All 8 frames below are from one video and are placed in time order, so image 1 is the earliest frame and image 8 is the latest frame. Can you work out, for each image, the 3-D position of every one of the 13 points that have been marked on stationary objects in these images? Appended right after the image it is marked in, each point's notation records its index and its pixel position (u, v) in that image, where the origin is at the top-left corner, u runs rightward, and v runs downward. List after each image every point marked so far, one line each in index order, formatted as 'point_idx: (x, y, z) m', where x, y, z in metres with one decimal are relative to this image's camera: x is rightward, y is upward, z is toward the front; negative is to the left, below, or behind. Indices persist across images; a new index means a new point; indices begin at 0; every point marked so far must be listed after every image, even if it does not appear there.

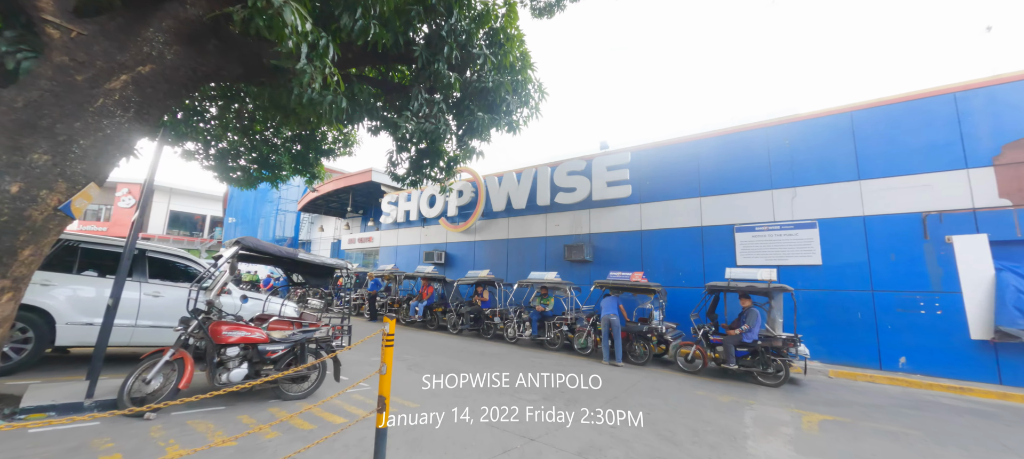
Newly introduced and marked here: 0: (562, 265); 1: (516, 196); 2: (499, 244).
0: (+1.7, -1.2, +11.7) m
1: (+0.1, +1.1, +12.3) m
2: (-0.5, -0.6, +12.9) m
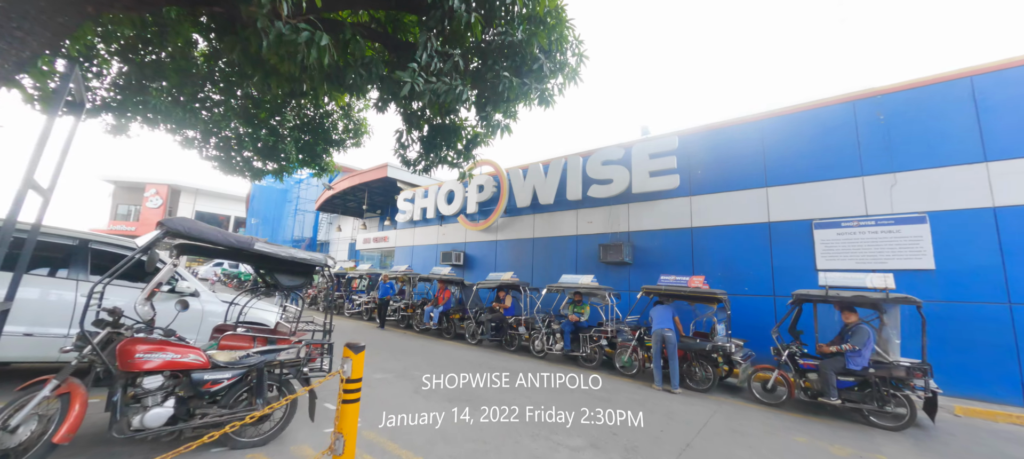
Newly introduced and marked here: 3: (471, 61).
0: (+2.5, -1.1, +10.3) m
1: (+1.0, +1.2, +11.0) m
2: (+0.4, -0.5, +11.6) m
3: (-0.6, +2.6, +5.3) m
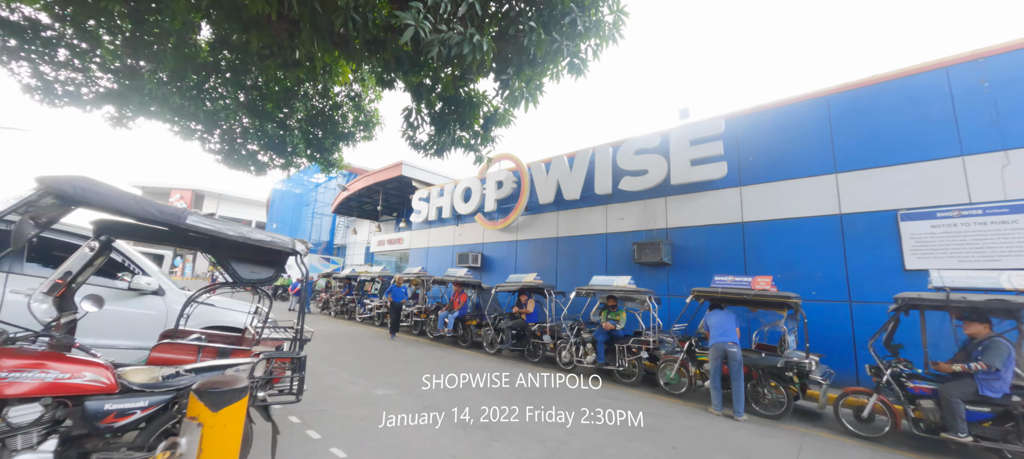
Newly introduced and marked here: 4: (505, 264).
0: (+3.1, -1.0, +9.1) m
1: (+1.6, +1.3, +10.0) m
2: (+1.1, -0.5, +10.6) m
3: (-0.3, +2.7, +4.5) m
4: (-0.2, -1.1, +11.4) m
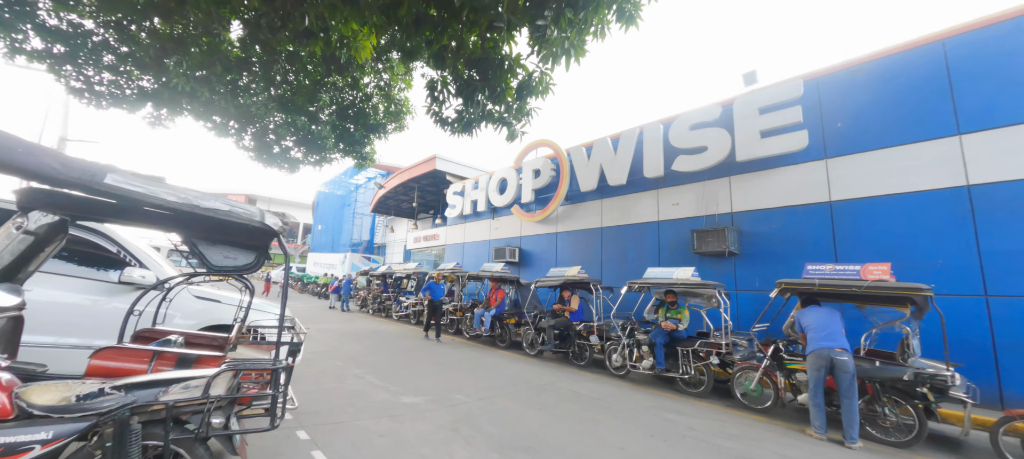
0: (+4.0, -0.7, +8.0) m
1: (+2.6, +1.6, +9.0) m
2: (+2.2, -0.2, +9.7) m
3: (+0.1, +3.0, +3.7) m
4: (+1.0, -0.9, +10.6) m
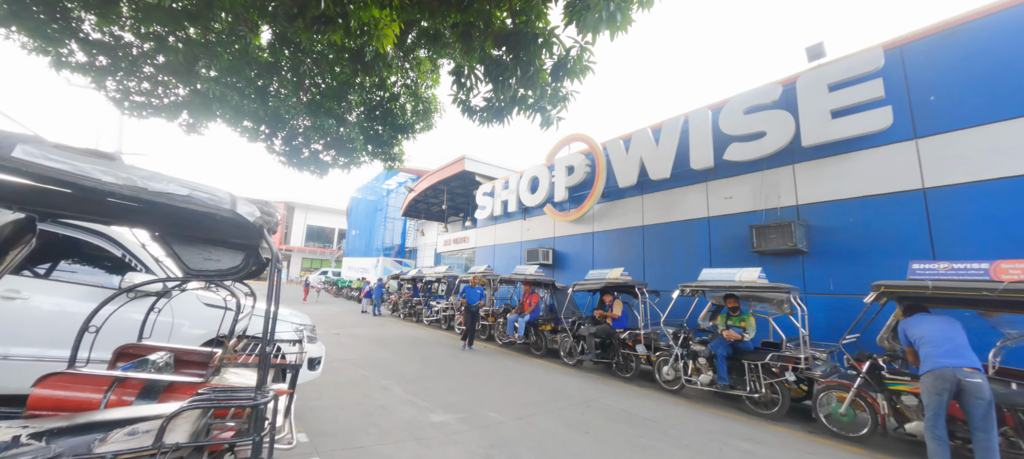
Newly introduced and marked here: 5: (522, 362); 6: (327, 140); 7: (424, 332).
0: (+4.8, -0.6, +7.1) m
1: (+3.4, +1.6, +8.3) m
2: (+3.1, -0.1, +9.0) m
3: (+0.4, +3.0, +3.2) m
4: (+2.0, -0.9, +10.0) m
5: (+0.2, -2.6, +6.9) m
6: (-4.6, +2.2, +8.7) m
7: (-2.5, -2.9, +9.7) m
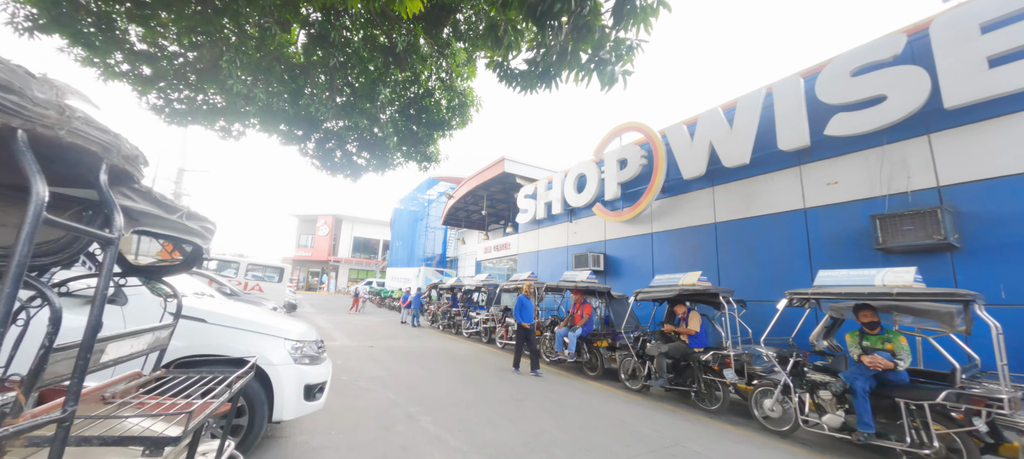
0: (+5.6, -0.5, +5.5) m
1: (+4.3, +1.7, +6.9) m
2: (+4.1, -0.1, +7.6) m
3: (+0.7, +3.1, +2.3) m
4: (+3.1, -0.9, +8.7) m
5: (+1.0, -2.6, +5.8) m
6: (-3.6, +2.1, +8.3) m
7: (-1.2, -3.0, +8.9) m
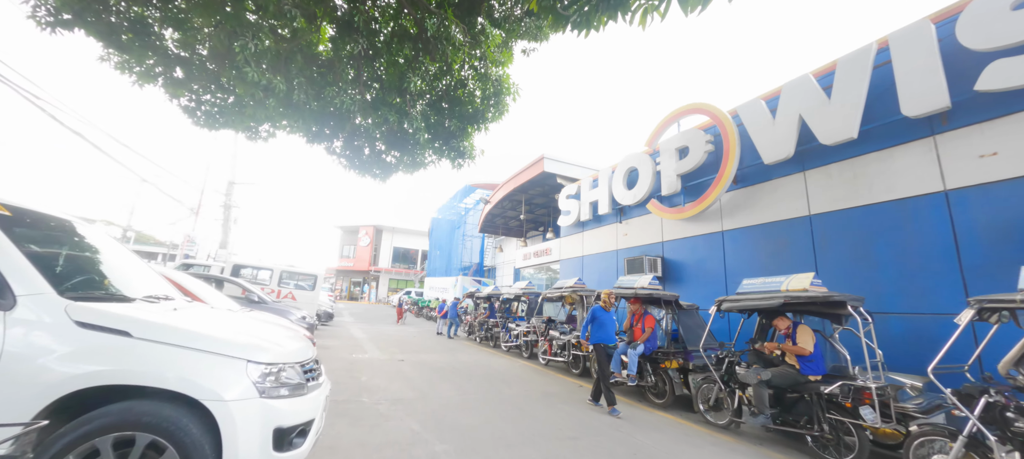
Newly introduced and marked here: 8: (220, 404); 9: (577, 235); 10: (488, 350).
0: (+6.2, -0.3, +4.0) m
1: (+5.0, +1.8, +5.6) m
2: (+4.9, 0.0, +6.2) m
3: (+0.9, +3.3, +1.4) m
4: (+4.1, -0.9, +7.4) m
5: (+1.7, -2.5, +4.7) m
6: (-2.7, +2.0, +7.8) m
7: (-0.2, -3.0, +7.9) m
8: (-1.4, -0.8, +1.7) m
9: (+2.1, -0.2, +11.2) m
10: (-0.7, -3.4, +9.9) m
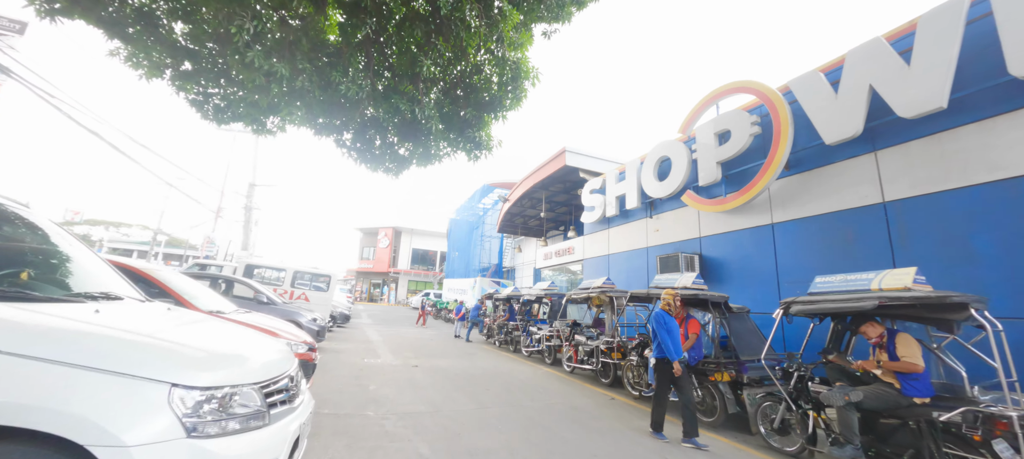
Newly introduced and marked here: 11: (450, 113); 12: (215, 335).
0: (+6.4, -0.2, +3.1) m
1: (+5.3, +1.9, +4.7) m
2: (+5.3, +0.1, +5.3) m
3: (+1.0, +3.5, +0.8) m
4: (+4.5, -0.7, +6.5) m
5: (+2.0, -2.4, +3.9) m
6: (-2.3, +2.1, +7.3) m
7: (+0.2, -2.9, +7.3) m
8: (-1.3, -0.7, +1.2) m
9: (+2.7, -0.1, +10.5) m
10: (-0.1, -3.4, +9.3) m
11: (-1.4, +2.5, +7.5) m
12: (-1.8, -0.6, +2.1) m
